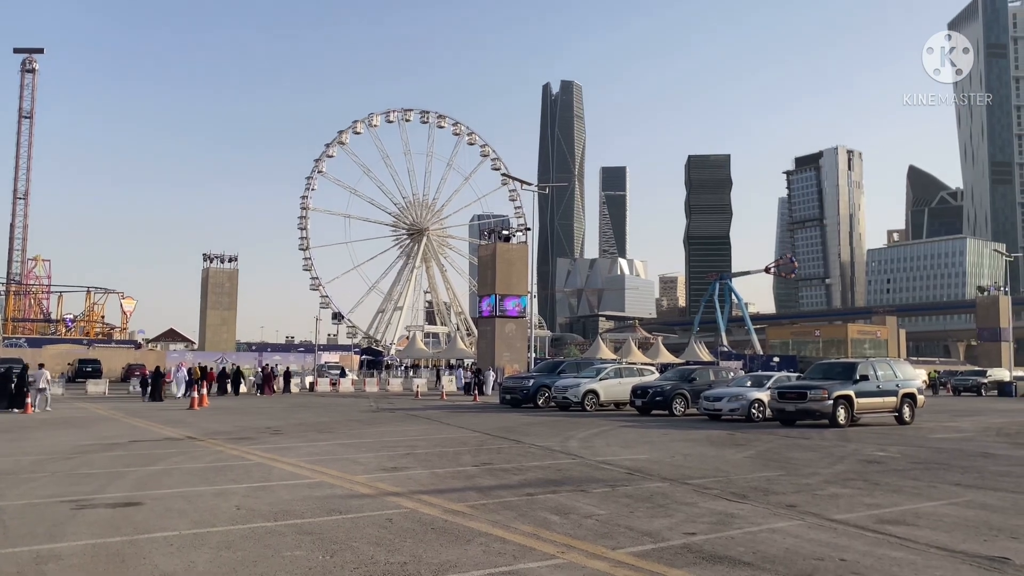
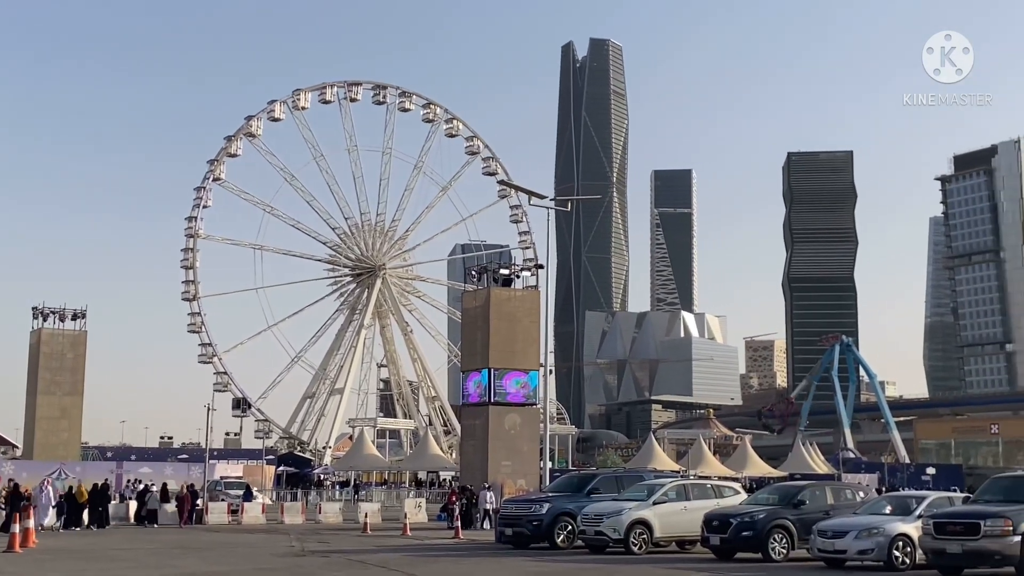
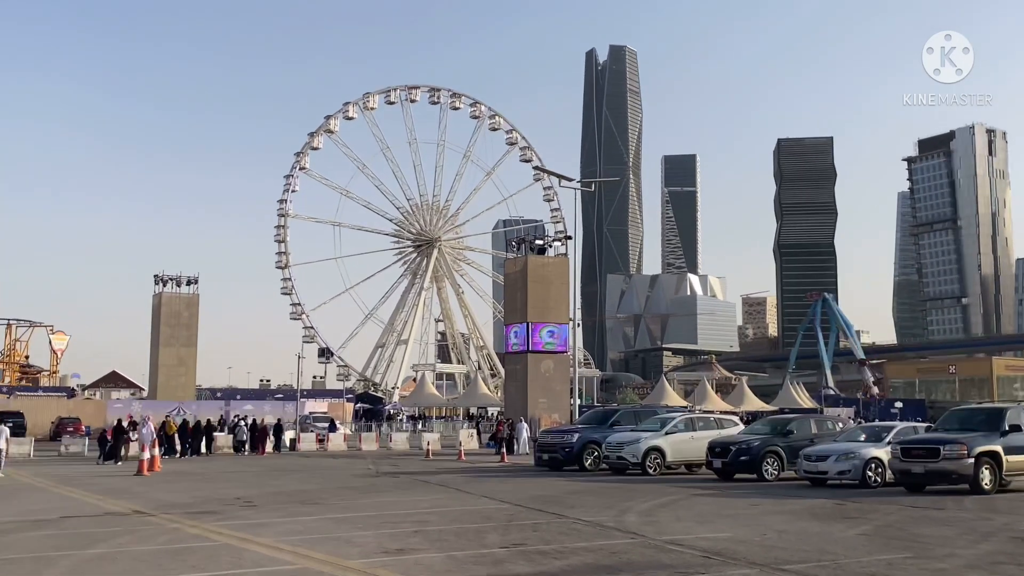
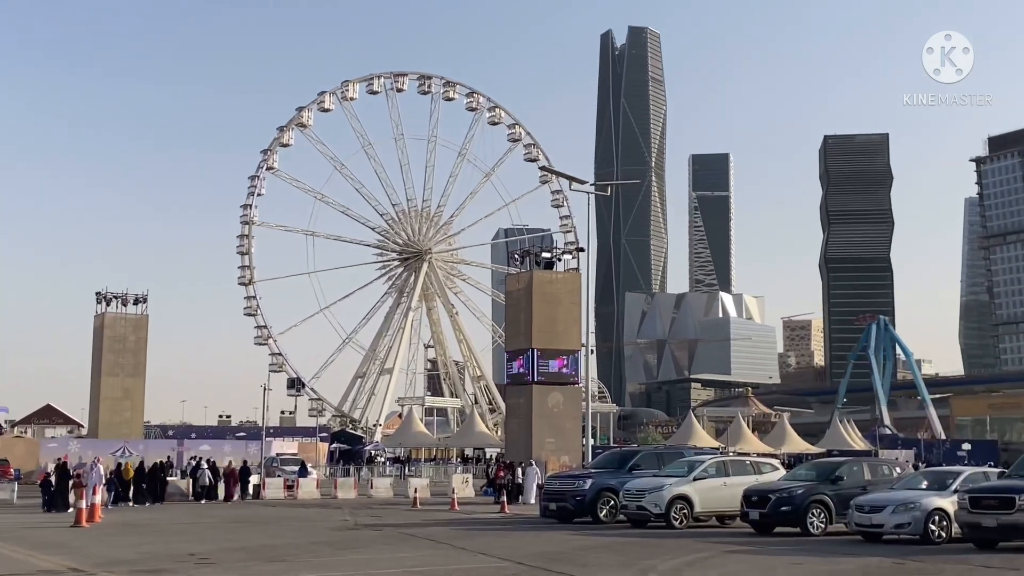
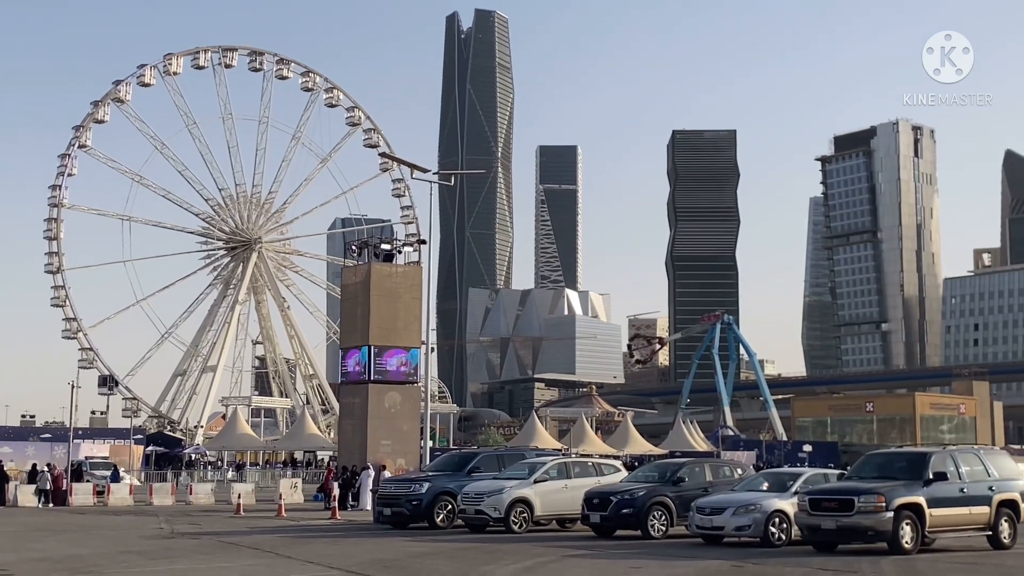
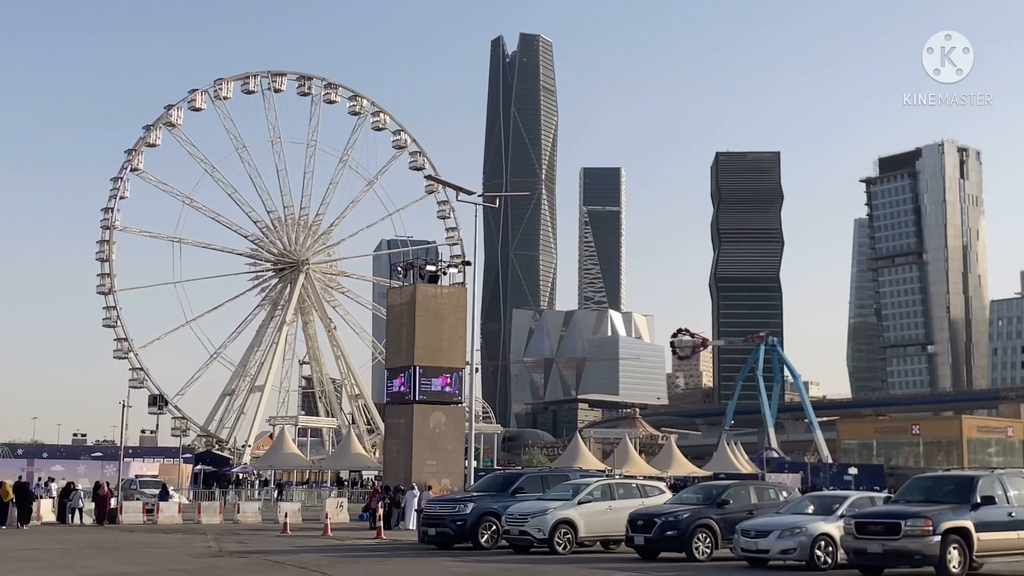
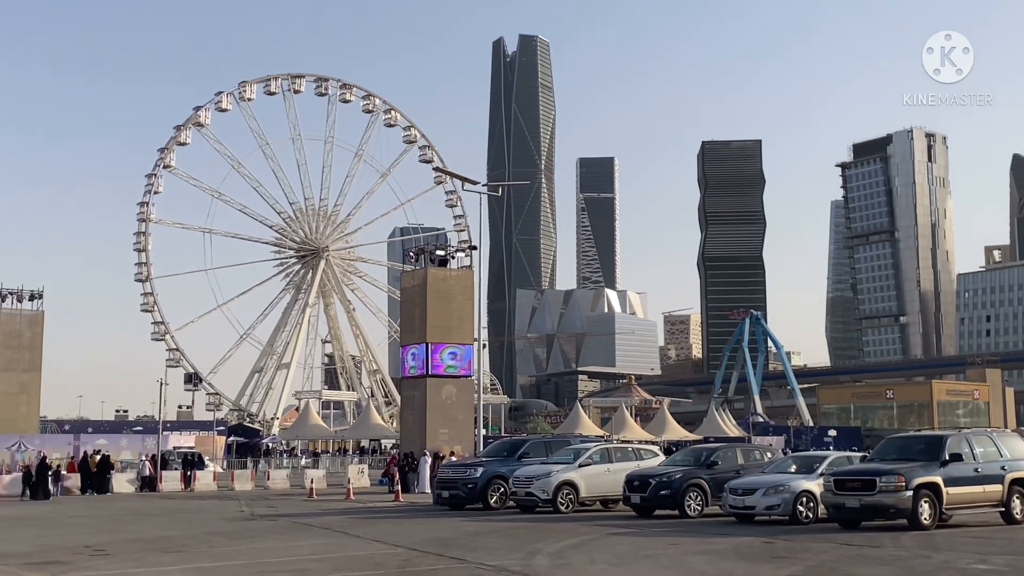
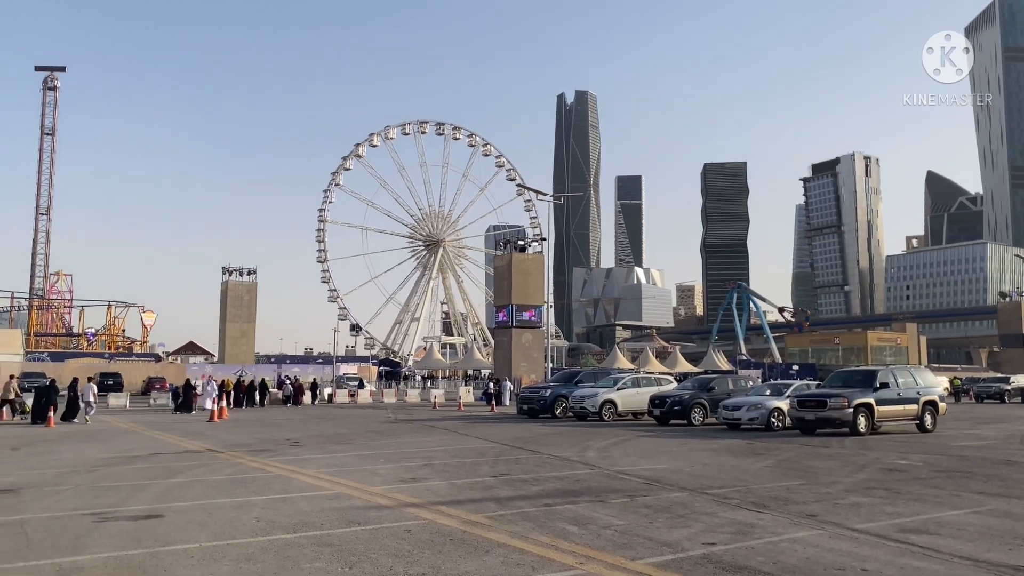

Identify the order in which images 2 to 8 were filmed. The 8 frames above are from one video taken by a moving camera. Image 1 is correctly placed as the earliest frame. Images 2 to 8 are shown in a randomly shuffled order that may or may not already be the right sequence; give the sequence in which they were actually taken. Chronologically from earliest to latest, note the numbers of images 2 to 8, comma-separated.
8, 3, 4, 2, 6, 5, 7
